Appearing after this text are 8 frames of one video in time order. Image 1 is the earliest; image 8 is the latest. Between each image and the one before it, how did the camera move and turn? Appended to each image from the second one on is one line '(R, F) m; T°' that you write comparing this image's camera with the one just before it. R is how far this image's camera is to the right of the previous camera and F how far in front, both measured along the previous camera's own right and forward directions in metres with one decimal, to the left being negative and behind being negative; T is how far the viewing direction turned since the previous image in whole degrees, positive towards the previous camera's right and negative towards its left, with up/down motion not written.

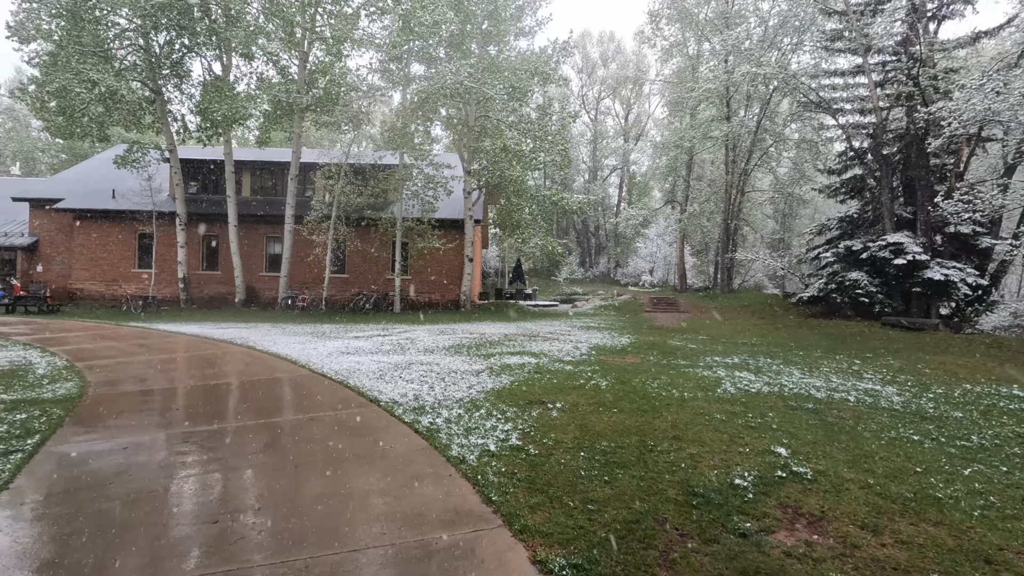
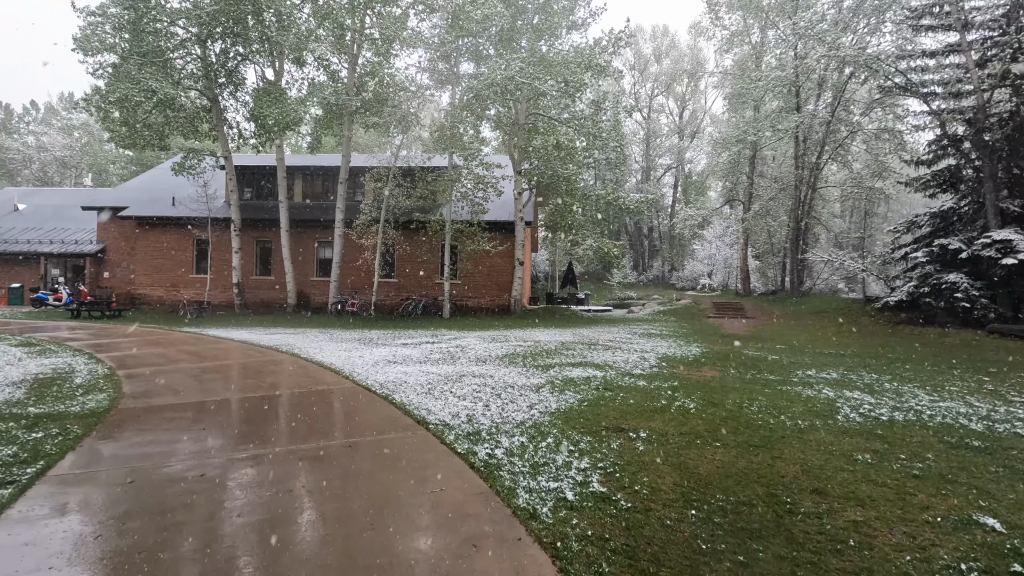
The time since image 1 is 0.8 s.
(-0.2, +0.8) m; -5°
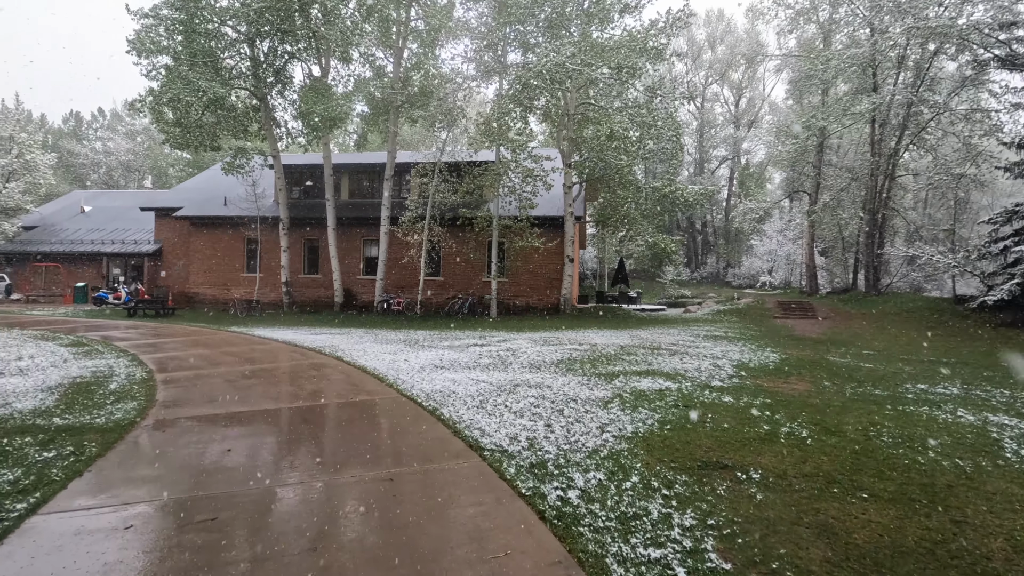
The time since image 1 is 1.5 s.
(-0.2, +0.7) m; -5°
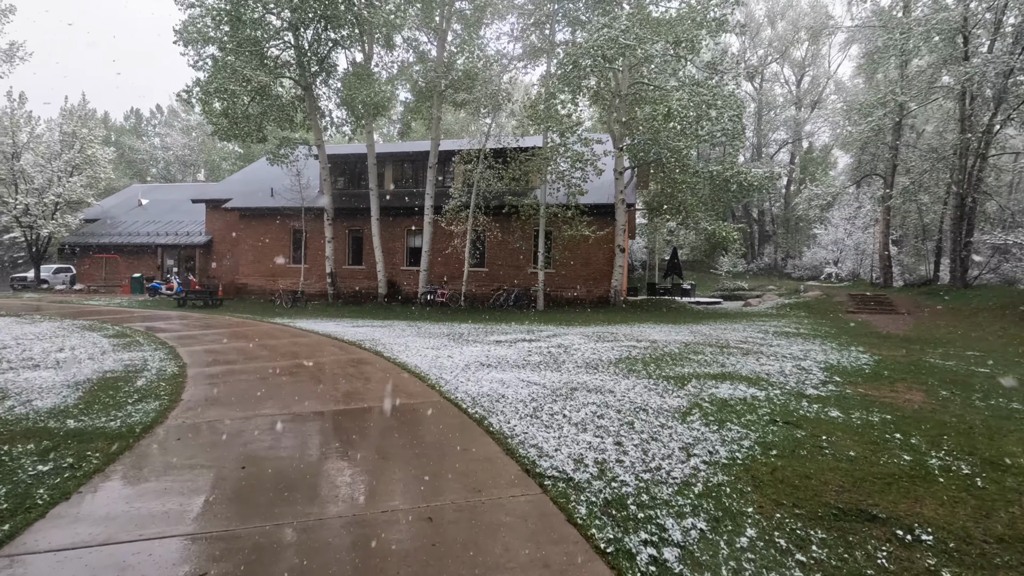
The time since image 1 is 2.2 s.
(-0.1, +0.7) m; -5°
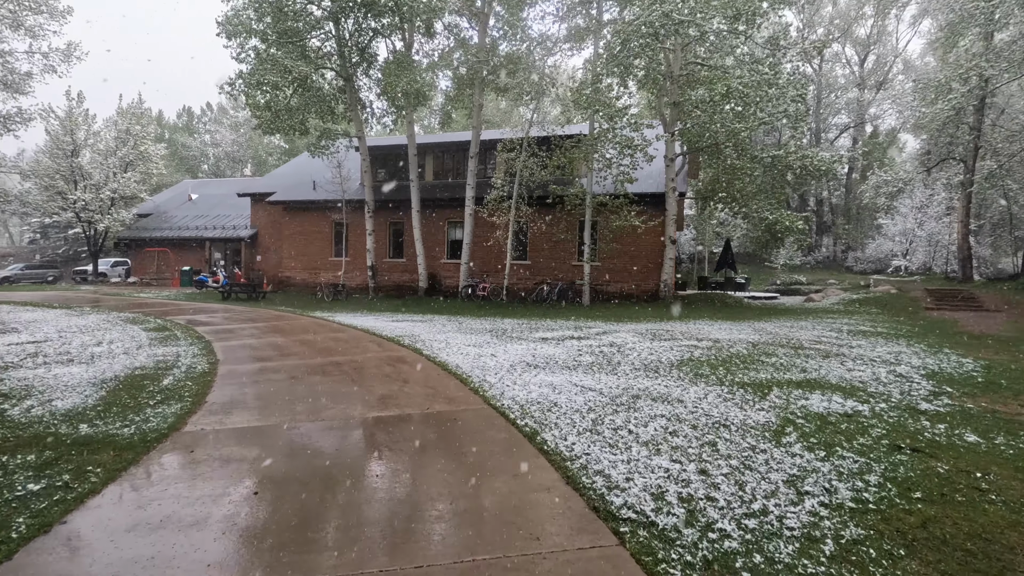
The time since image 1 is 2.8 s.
(-0.1, +0.6) m; -4°
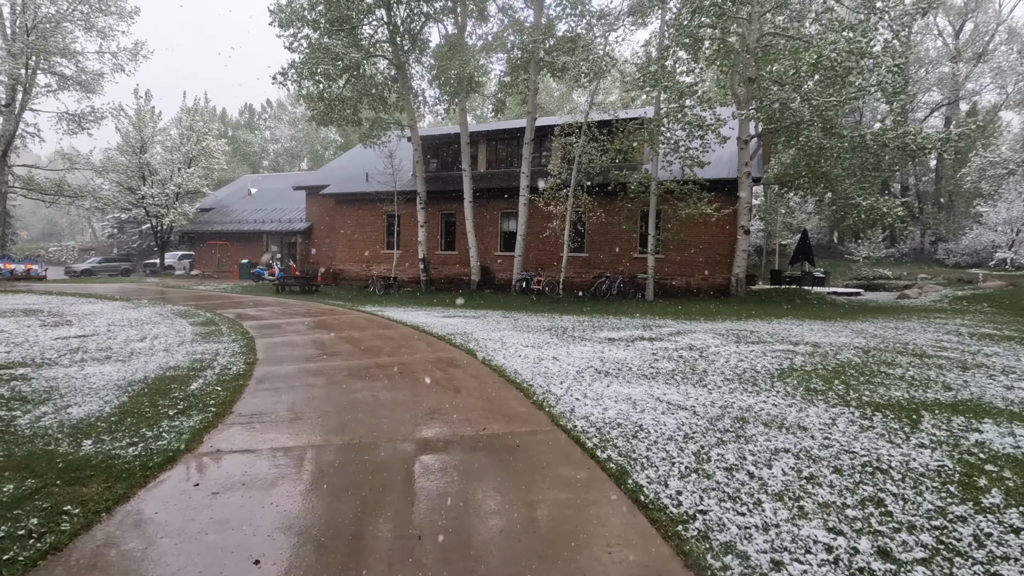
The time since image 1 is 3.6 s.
(-0.2, +0.9) m; -5°
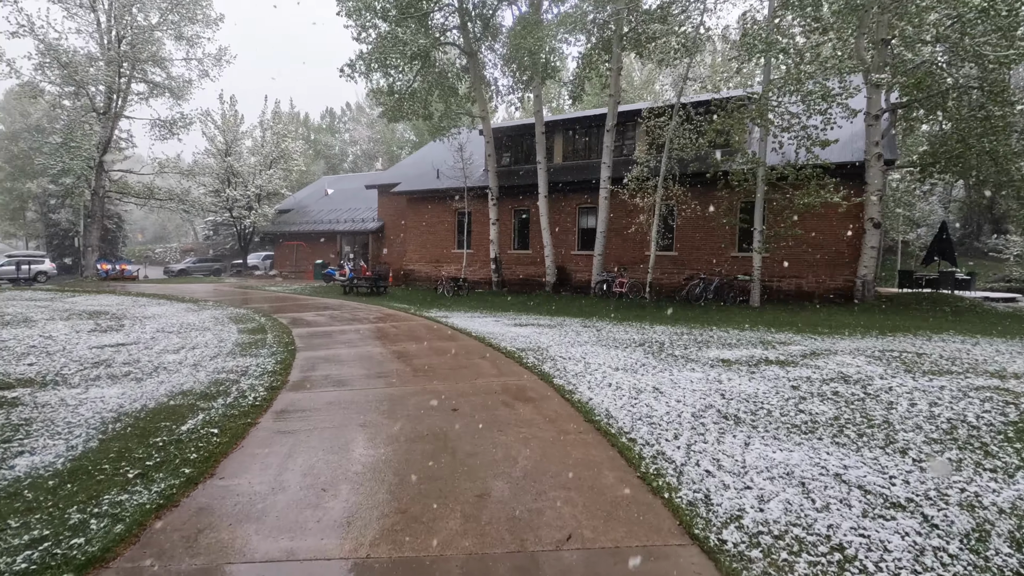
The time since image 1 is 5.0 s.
(-0.1, +1.5) m; -8°
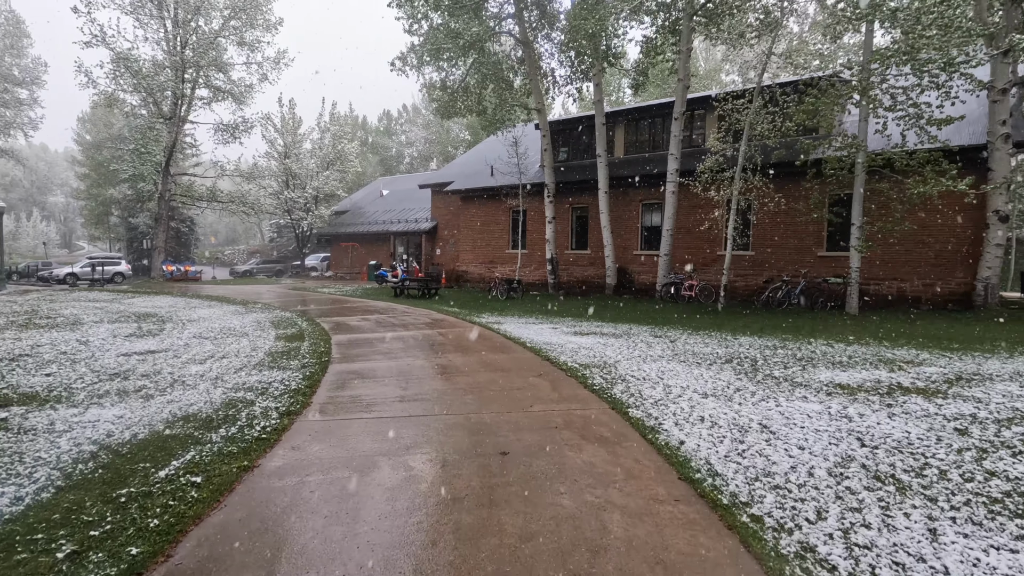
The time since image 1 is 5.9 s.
(-0.1, +1.0) m; -6°
